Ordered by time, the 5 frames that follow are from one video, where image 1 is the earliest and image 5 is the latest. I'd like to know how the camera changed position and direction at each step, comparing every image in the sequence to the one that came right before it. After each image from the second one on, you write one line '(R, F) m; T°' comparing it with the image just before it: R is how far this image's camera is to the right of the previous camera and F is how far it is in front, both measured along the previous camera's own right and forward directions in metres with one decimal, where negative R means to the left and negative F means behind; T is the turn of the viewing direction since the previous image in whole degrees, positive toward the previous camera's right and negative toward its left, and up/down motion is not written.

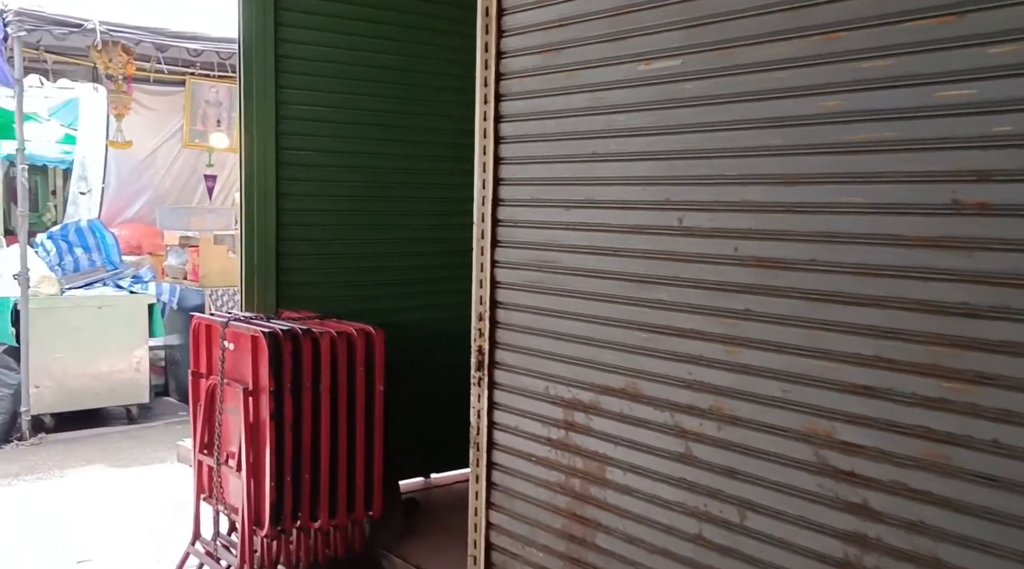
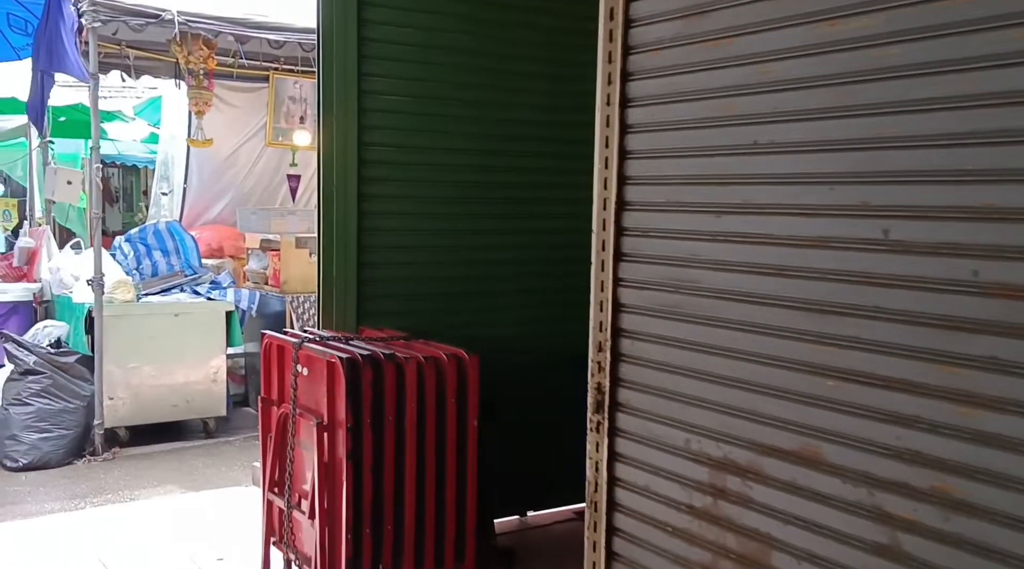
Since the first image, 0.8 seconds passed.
(-0.1, +0.5) m; -5°
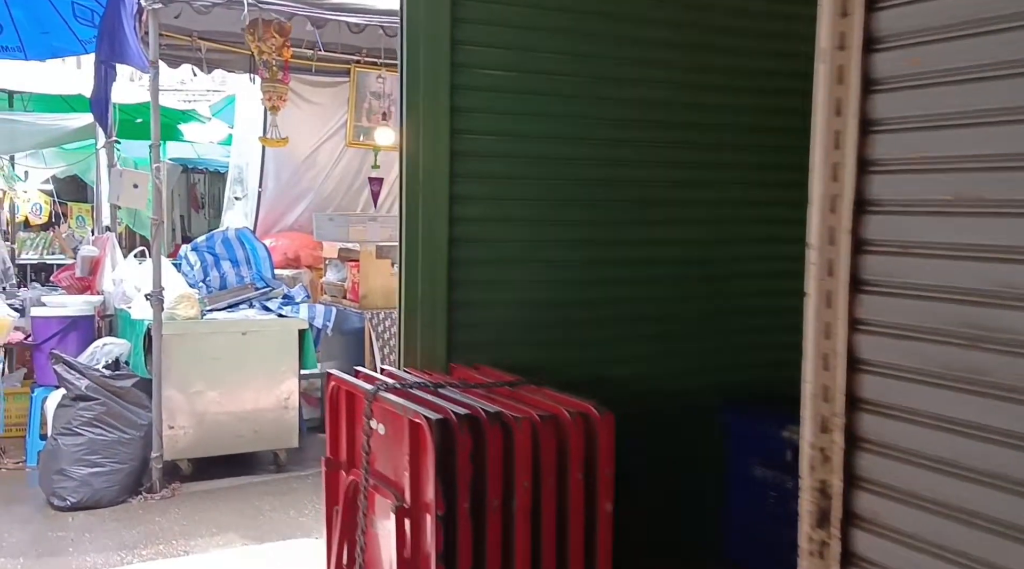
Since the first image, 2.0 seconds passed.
(-0.1, +0.7) m; -5°
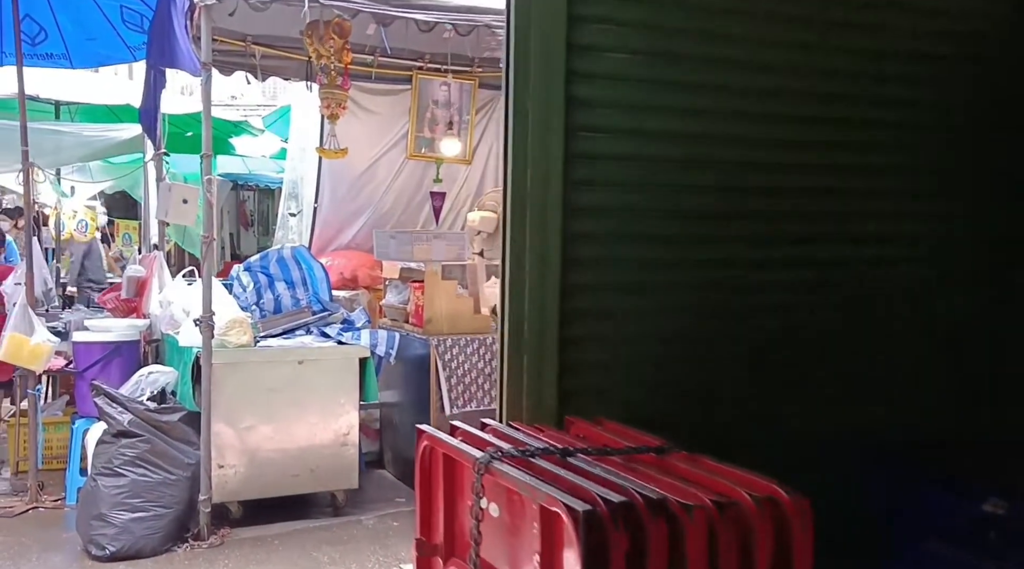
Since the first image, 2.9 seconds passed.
(-0.2, +0.5) m; -3°
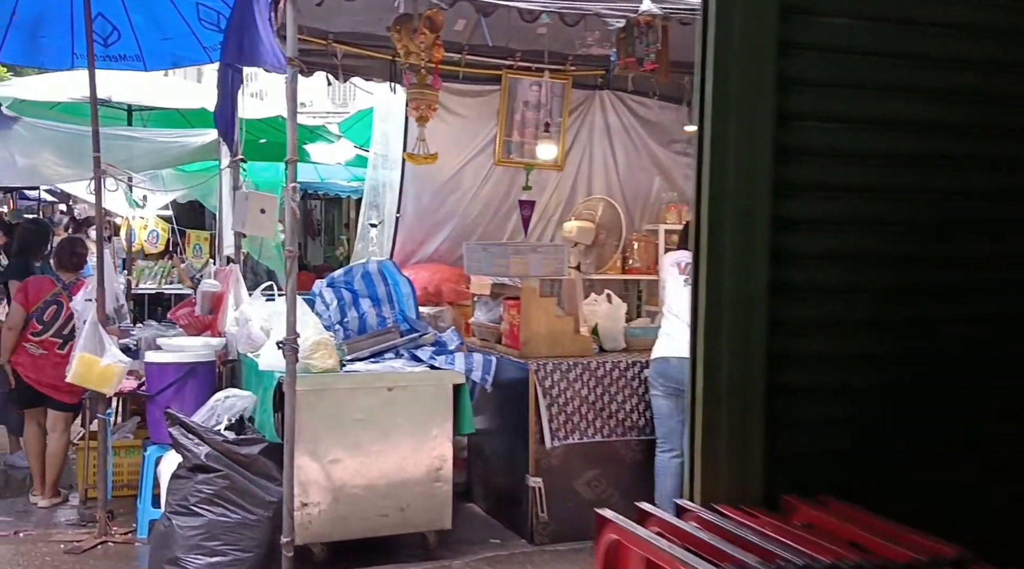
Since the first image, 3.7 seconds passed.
(-0.2, +0.5) m; -3°
